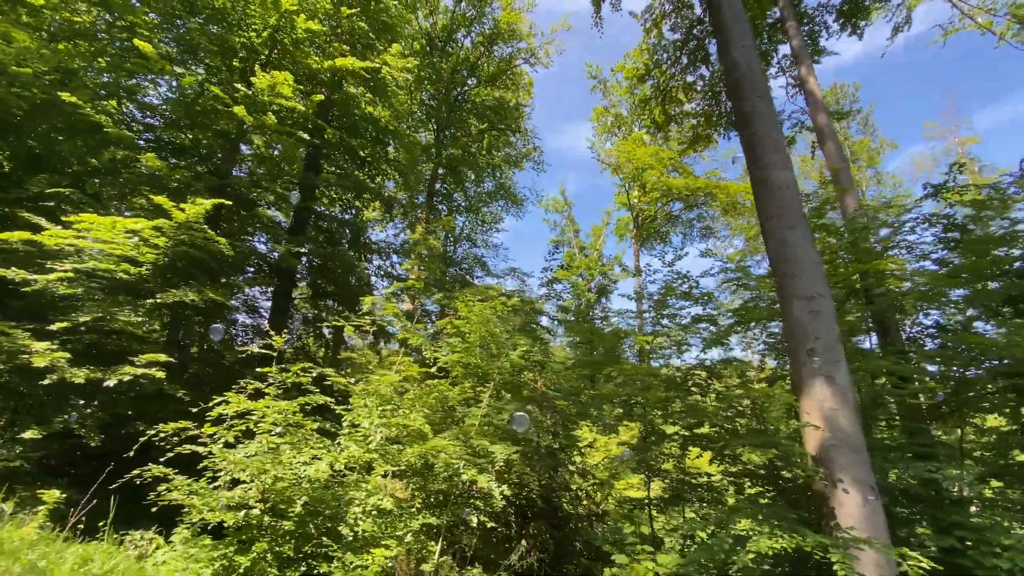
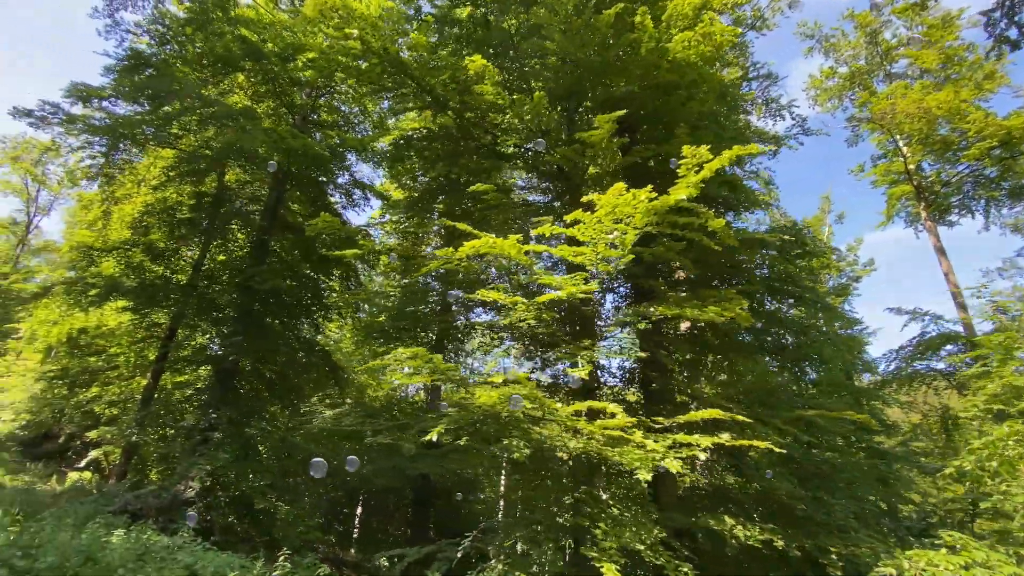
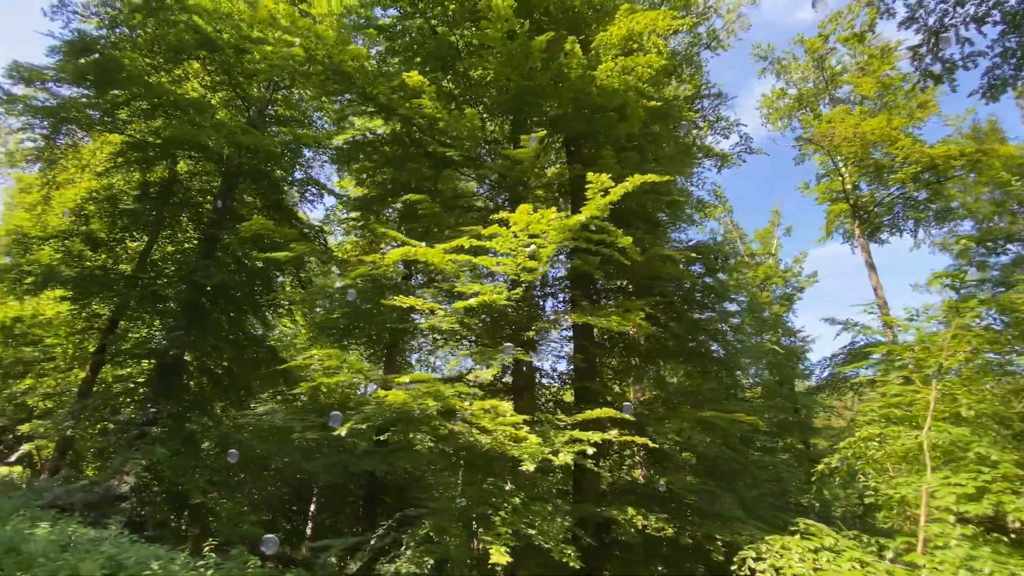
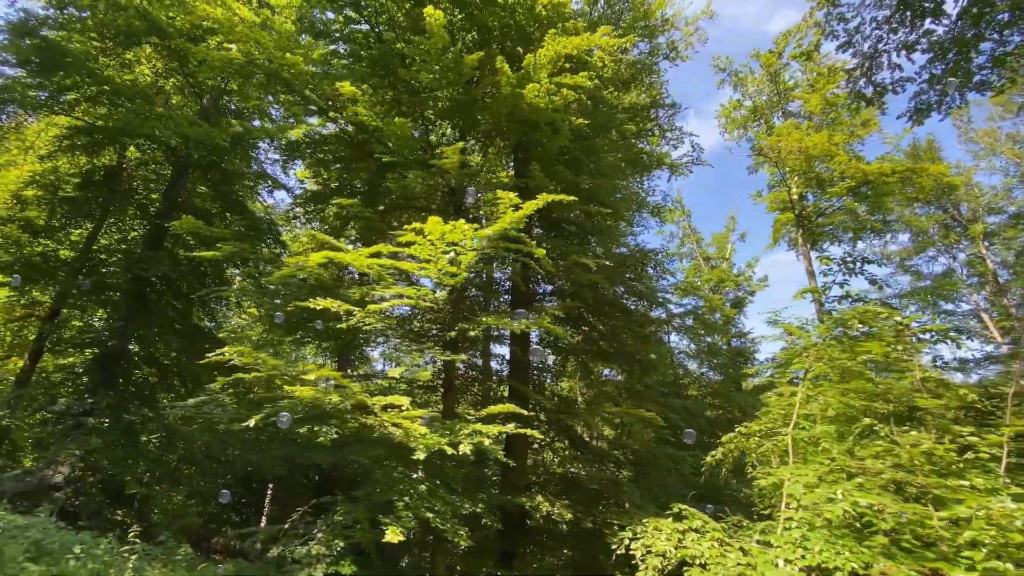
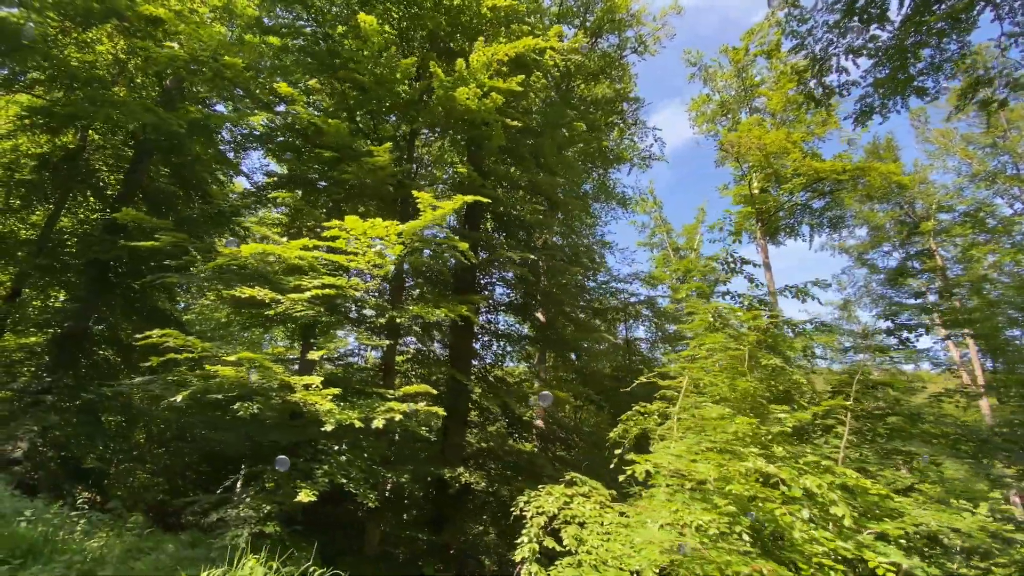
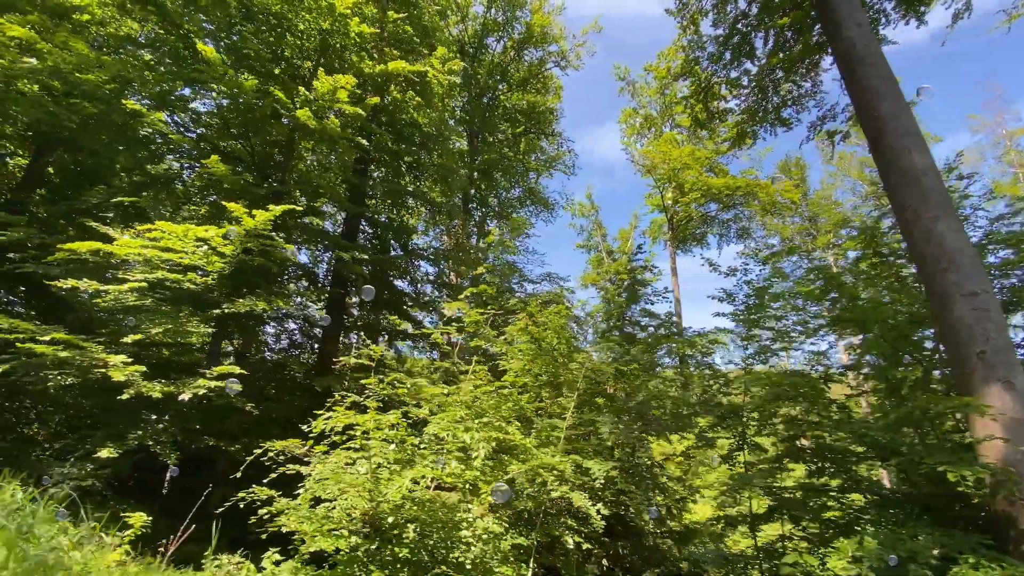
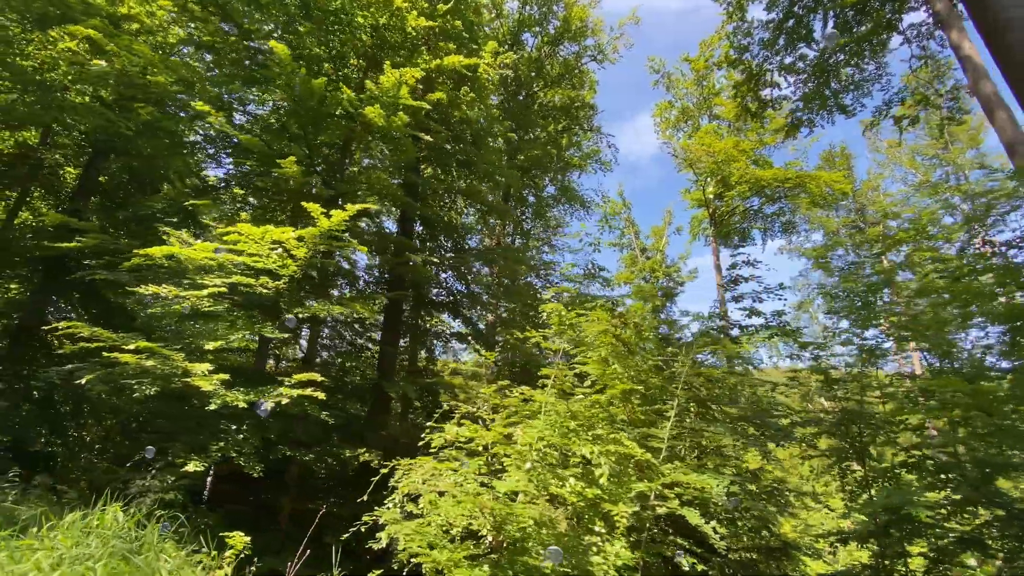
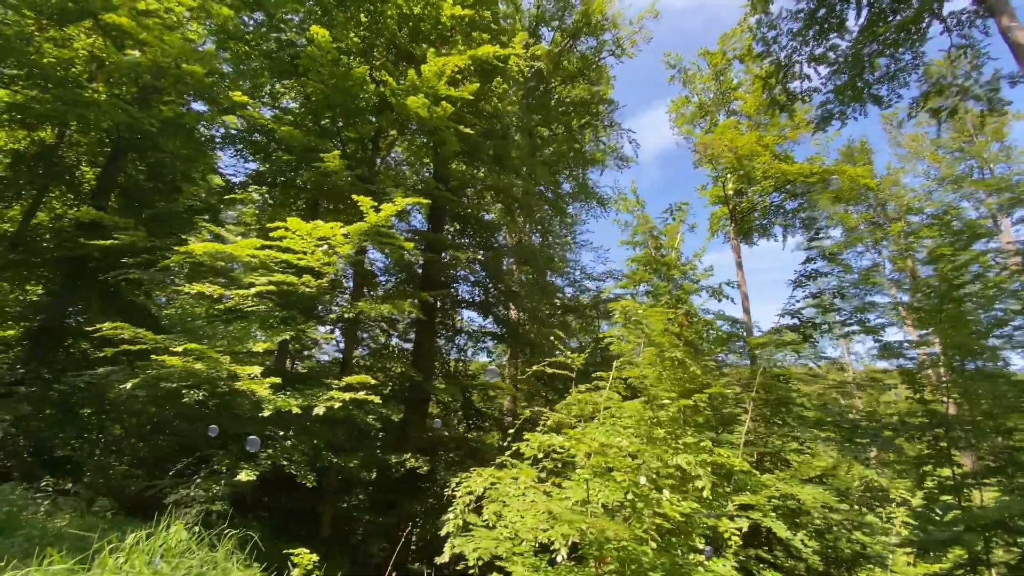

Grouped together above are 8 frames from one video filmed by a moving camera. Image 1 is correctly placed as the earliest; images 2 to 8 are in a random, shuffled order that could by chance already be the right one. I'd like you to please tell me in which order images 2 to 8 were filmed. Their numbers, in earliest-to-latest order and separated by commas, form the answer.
6, 7, 8, 5, 4, 3, 2
